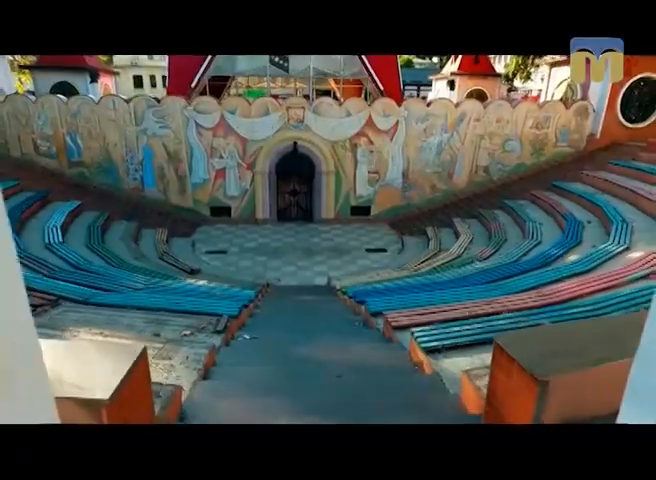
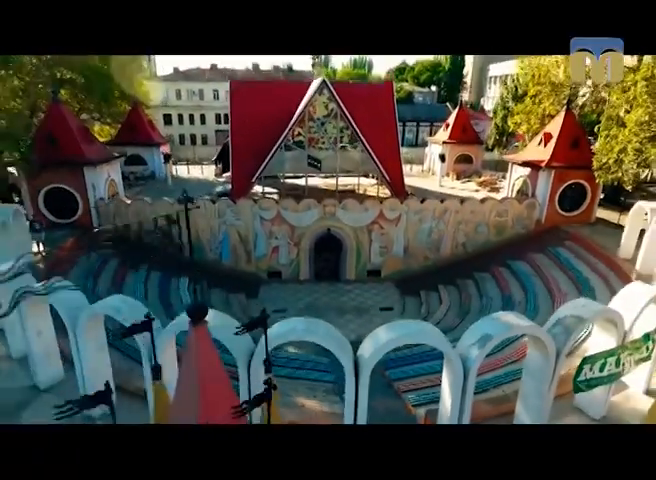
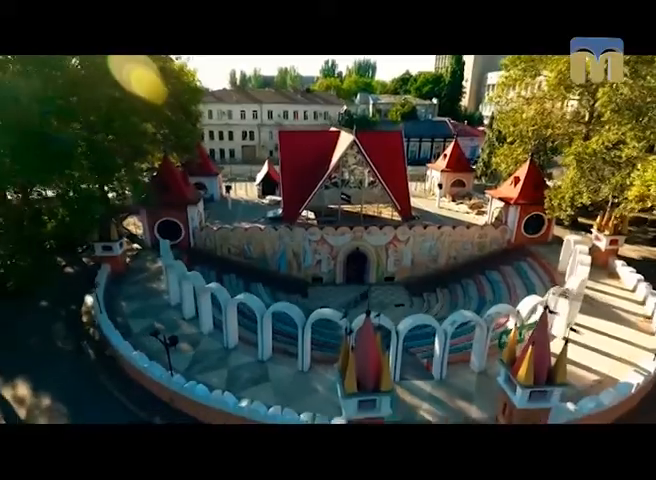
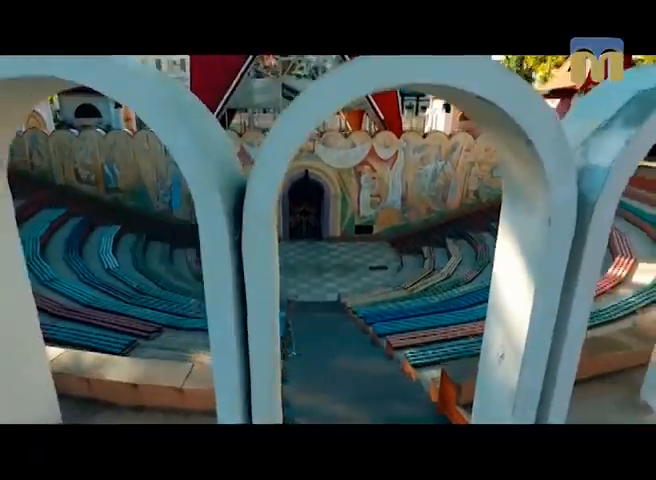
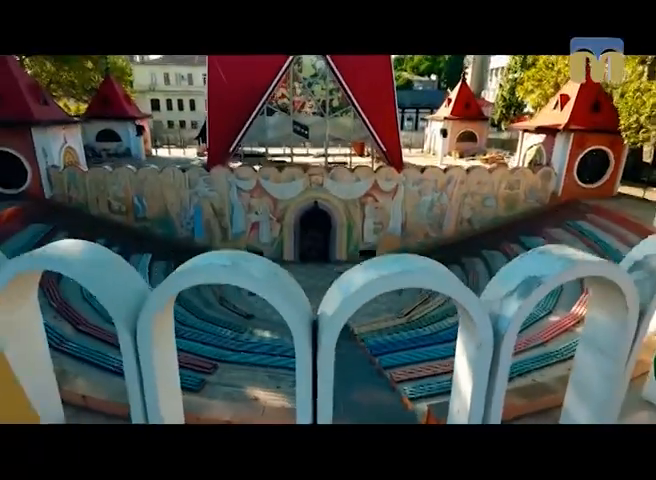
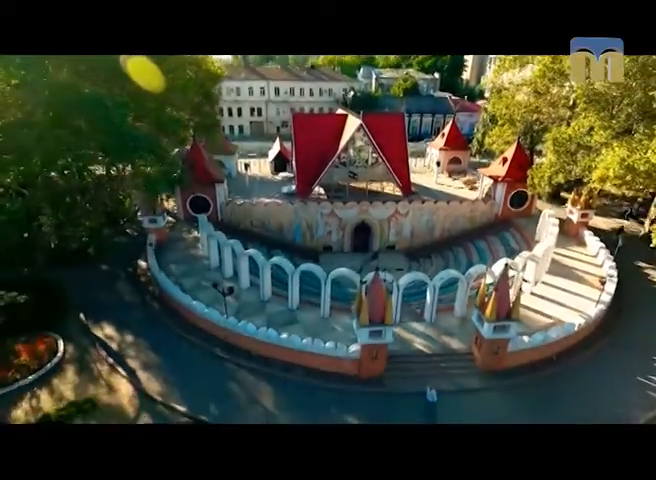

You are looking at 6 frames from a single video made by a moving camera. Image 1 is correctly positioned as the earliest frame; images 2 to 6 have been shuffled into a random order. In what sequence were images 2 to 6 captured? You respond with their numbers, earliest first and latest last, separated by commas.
4, 5, 2, 3, 6
